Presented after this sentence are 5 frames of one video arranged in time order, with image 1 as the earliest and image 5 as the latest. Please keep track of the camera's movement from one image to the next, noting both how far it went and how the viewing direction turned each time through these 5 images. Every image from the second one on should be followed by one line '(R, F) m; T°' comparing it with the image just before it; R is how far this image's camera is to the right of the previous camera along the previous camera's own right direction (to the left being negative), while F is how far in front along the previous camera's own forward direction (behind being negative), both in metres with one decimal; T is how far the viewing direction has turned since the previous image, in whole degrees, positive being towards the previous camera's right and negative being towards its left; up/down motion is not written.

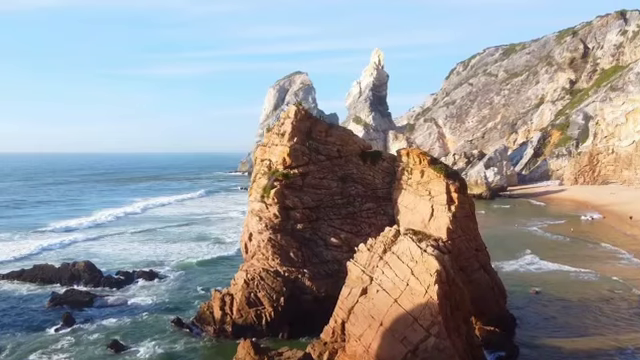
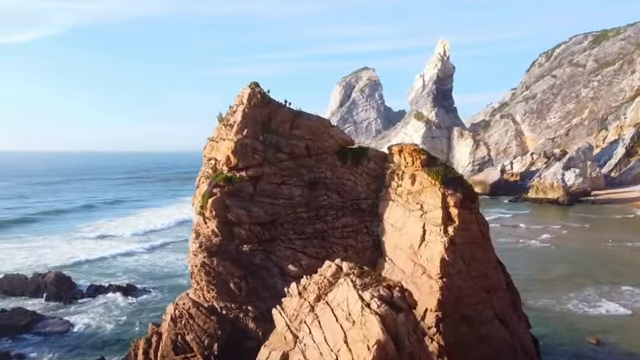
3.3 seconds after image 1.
(+3.8, +6.7) m; -8°
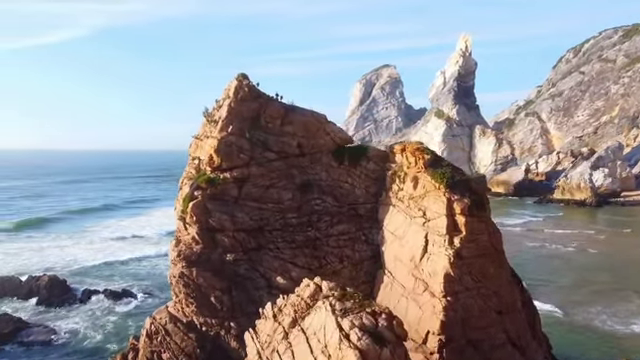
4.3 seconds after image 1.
(+0.8, +1.9) m; -2°
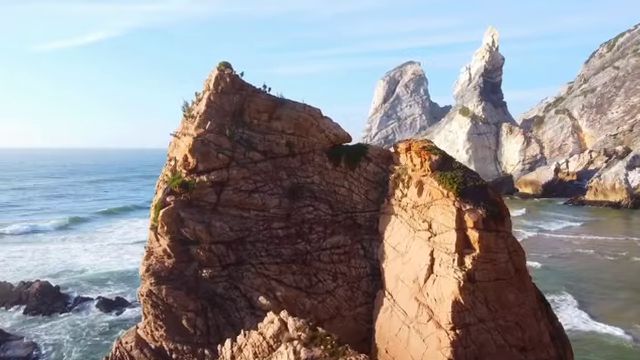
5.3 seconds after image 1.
(+0.8, +2.3) m; -3°
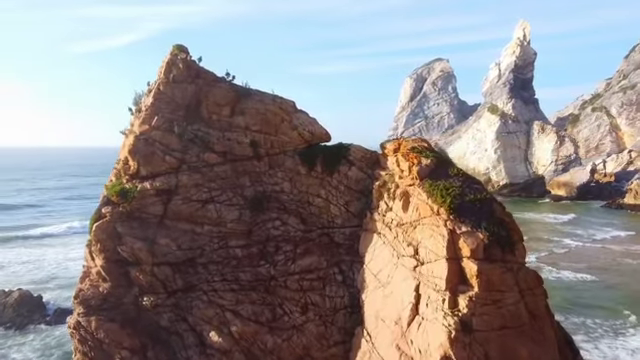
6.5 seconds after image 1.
(+1.1, +2.7) m; -3°
